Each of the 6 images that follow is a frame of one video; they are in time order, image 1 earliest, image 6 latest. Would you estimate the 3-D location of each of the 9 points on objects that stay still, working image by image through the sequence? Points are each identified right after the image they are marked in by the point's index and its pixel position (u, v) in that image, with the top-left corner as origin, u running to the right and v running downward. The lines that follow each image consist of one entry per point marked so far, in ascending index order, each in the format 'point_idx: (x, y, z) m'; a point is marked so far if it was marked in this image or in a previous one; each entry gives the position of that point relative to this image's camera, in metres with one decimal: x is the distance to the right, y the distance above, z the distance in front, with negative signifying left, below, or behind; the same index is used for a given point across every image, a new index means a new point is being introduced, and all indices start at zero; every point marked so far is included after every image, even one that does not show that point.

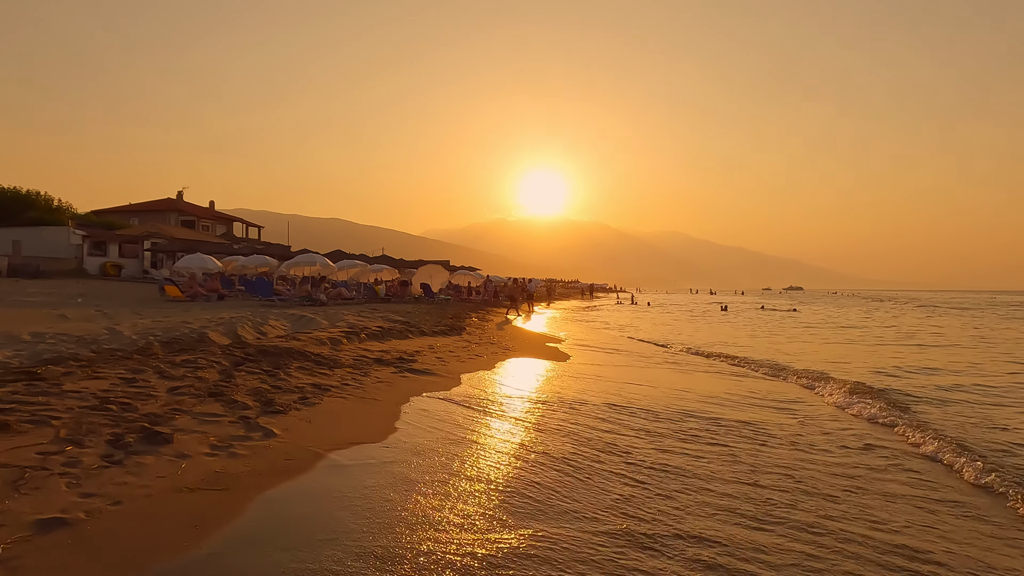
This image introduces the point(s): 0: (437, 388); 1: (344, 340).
0: (-0.7, -1.0, +5.9) m
1: (-2.2, -0.7, +7.7) m
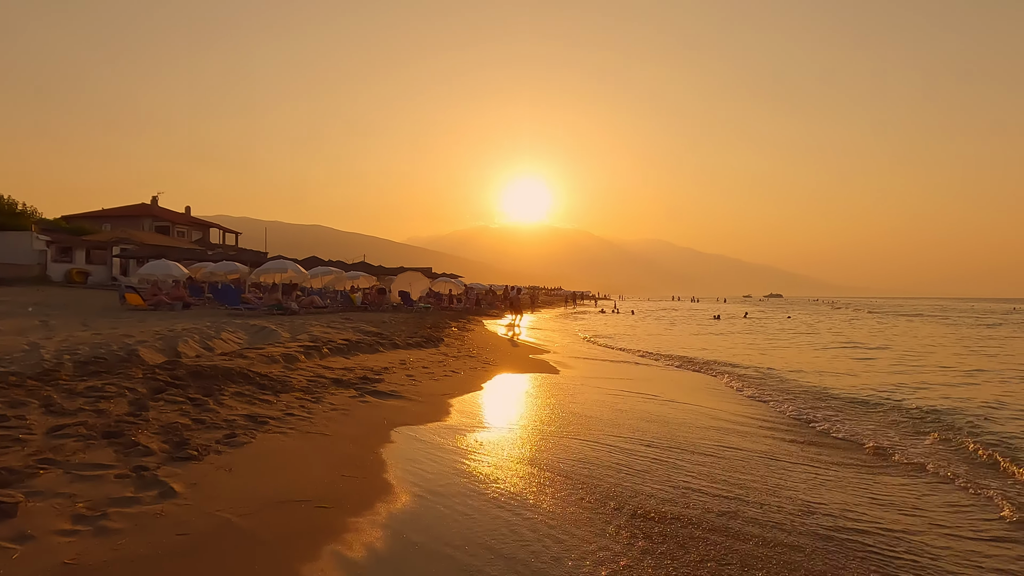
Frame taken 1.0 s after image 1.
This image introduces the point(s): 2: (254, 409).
0: (-0.9, -1.1, +5.1) m
1: (-2.4, -0.8, +6.8) m
2: (-1.9, -0.9, +4.3) m
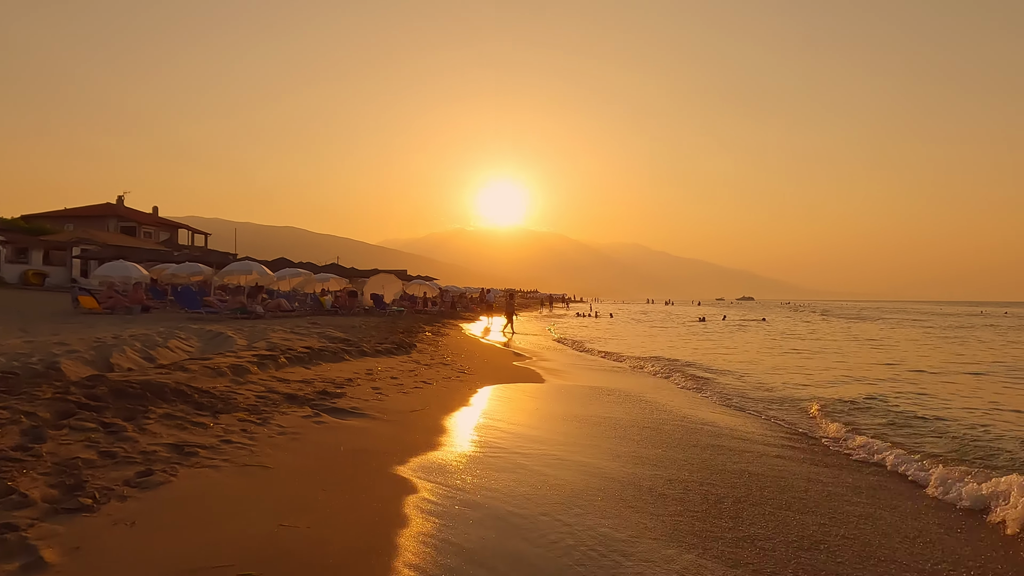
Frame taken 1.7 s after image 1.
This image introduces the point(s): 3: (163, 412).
0: (-1.1, -1.1, +4.4) m
1: (-2.7, -0.8, +6.1) m
2: (-2.0, -0.9, +3.6) m
3: (-2.4, -0.8, +4.0) m
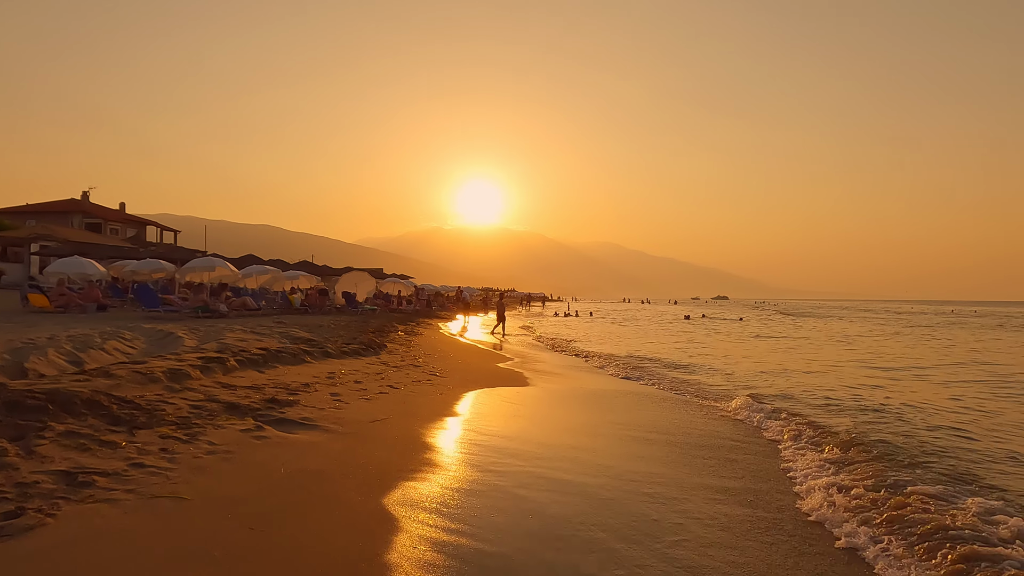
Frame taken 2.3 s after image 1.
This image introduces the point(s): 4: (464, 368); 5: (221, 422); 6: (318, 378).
0: (-1.3, -1.1, +3.8) m
1: (-2.9, -0.8, +5.5) m
2: (-2.2, -0.9, +3.0) m
3: (-2.5, -0.8, +3.4) m
4: (-0.8, -1.4, +10.1) m
5: (-2.0, -0.9, +4.1) m
6: (-2.2, -1.0, +6.7) m
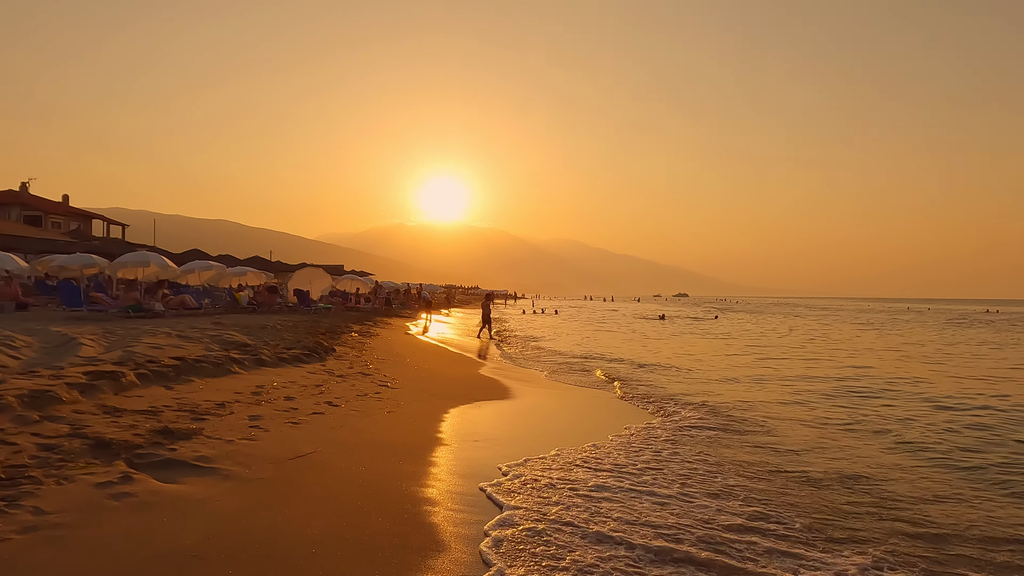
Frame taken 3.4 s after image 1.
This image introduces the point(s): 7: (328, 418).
0: (-1.5, -1.1, +2.8) m
1: (-3.2, -0.8, +4.3) m
2: (-2.3, -0.9, +1.9) m
3: (-2.7, -0.8, +2.3) m
4: (-1.4, -1.3, +9.1) m
5: (-2.2, -0.9, +3.0) m
6: (-2.6, -1.0, +5.6) m
7: (-1.6, -1.1, +5.2) m
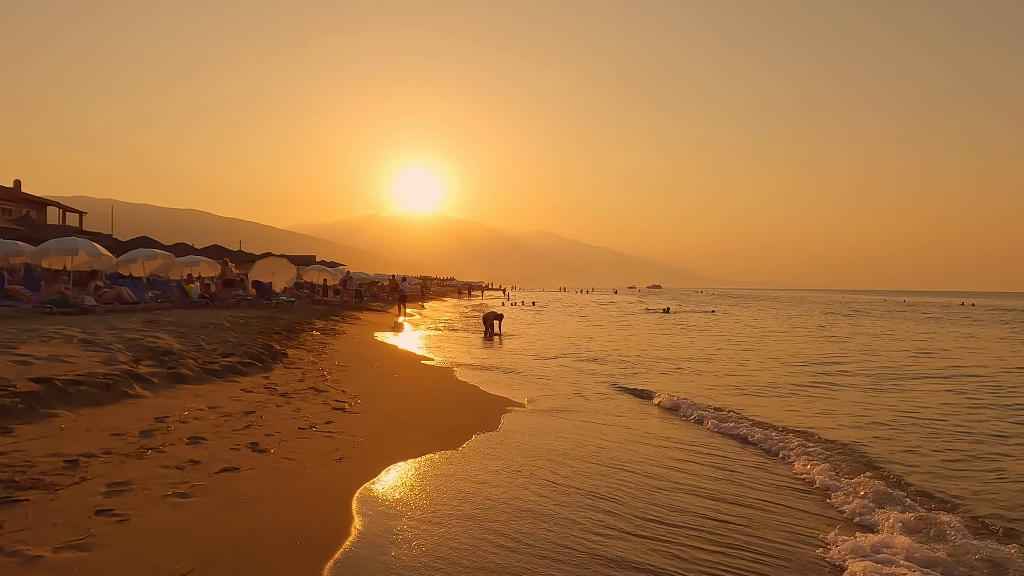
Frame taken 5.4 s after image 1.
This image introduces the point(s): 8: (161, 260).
0: (-1.3, -1.1, +1.0) m
1: (-3.1, -0.8, +2.5) m
2: (-2.1, -0.9, +0.1) m
3: (-2.5, -0.8, +0.5) m
4: (-1.5, -1.2, +7.3) m
5: (-2.1, -0.9, +1.2) m
6: (-2.5, -1.0, +3.8) m
7: (-1.6, -1.1, +3.5) m
8: (-10.7, +0.9, +18.0) m
